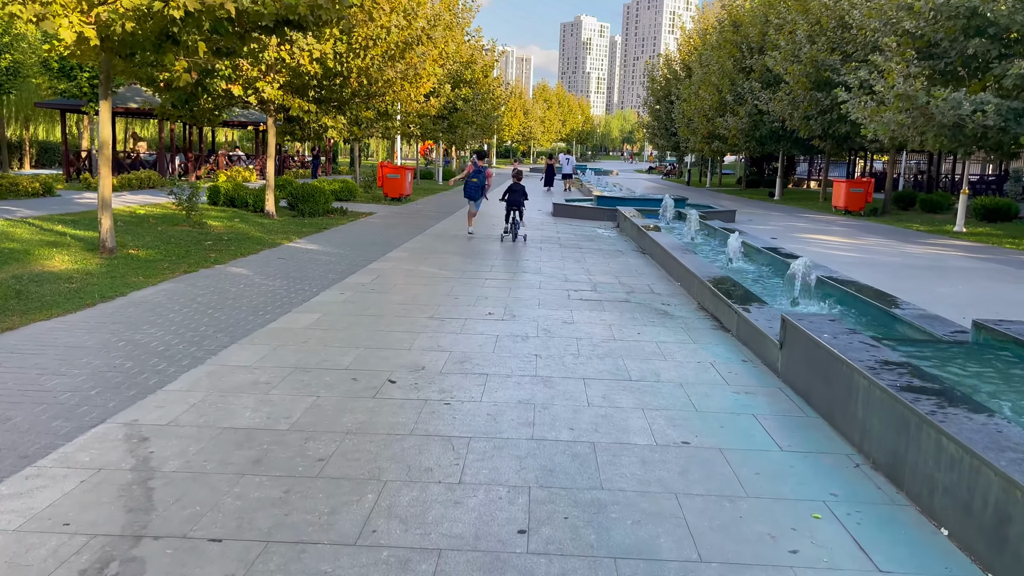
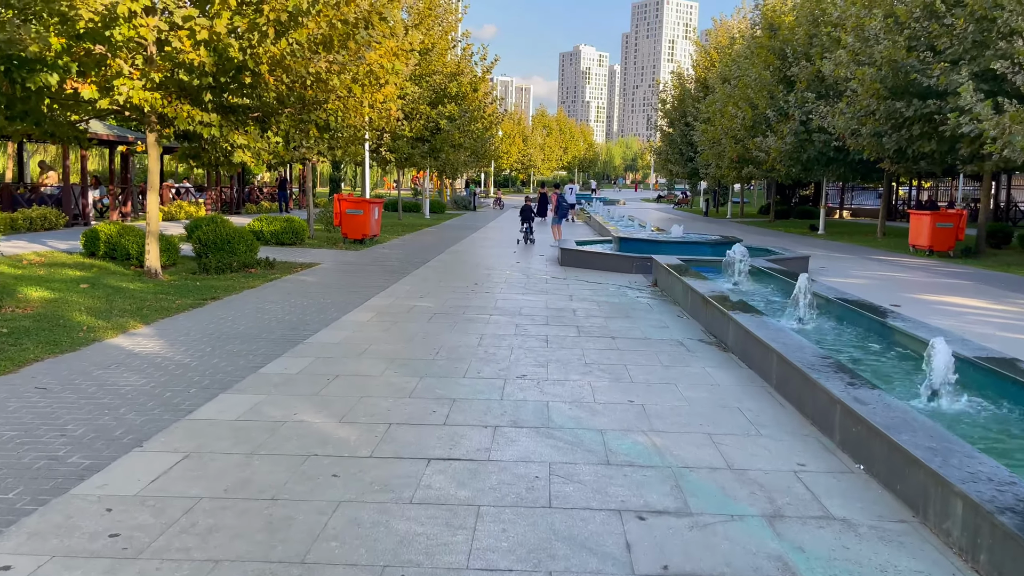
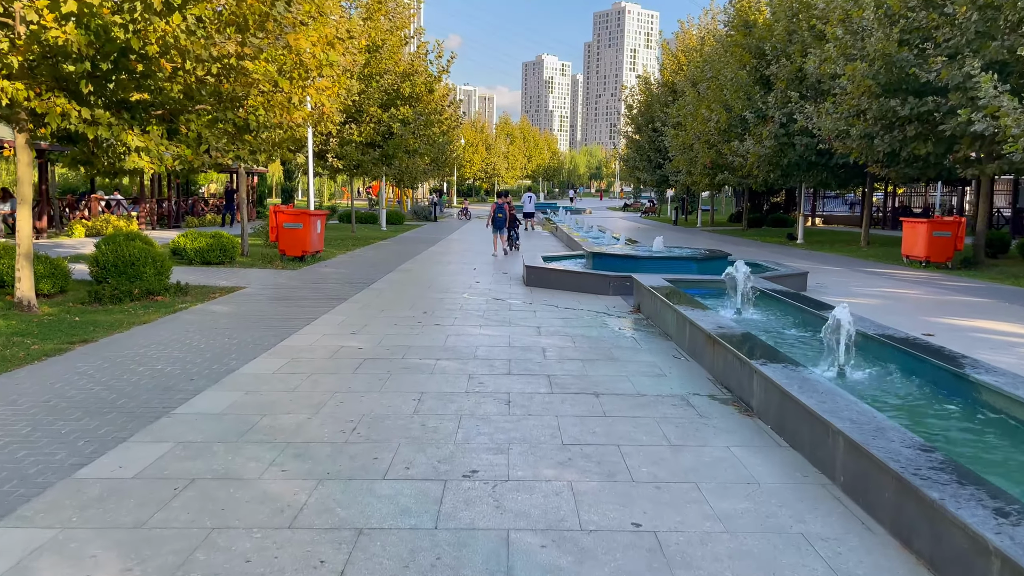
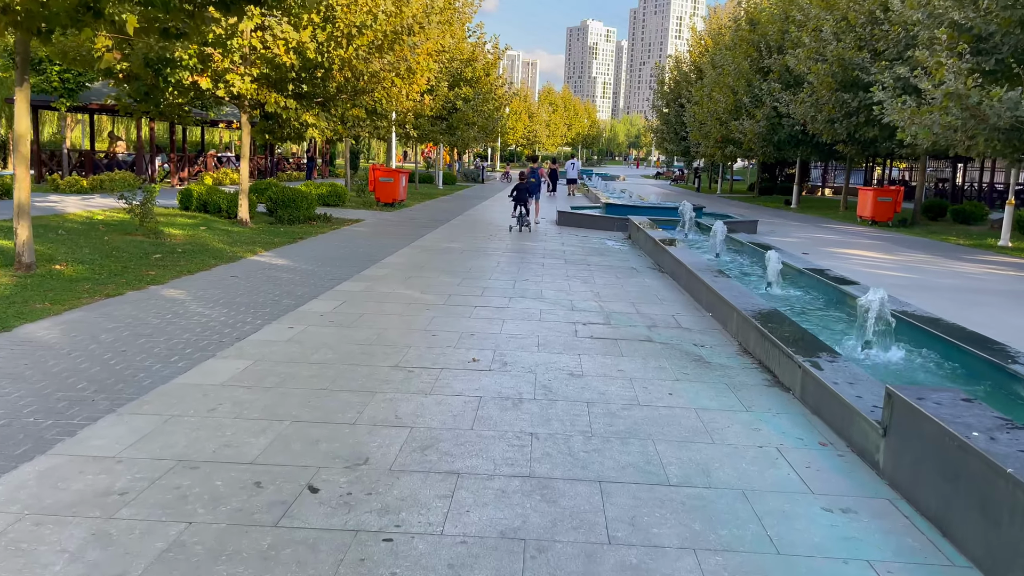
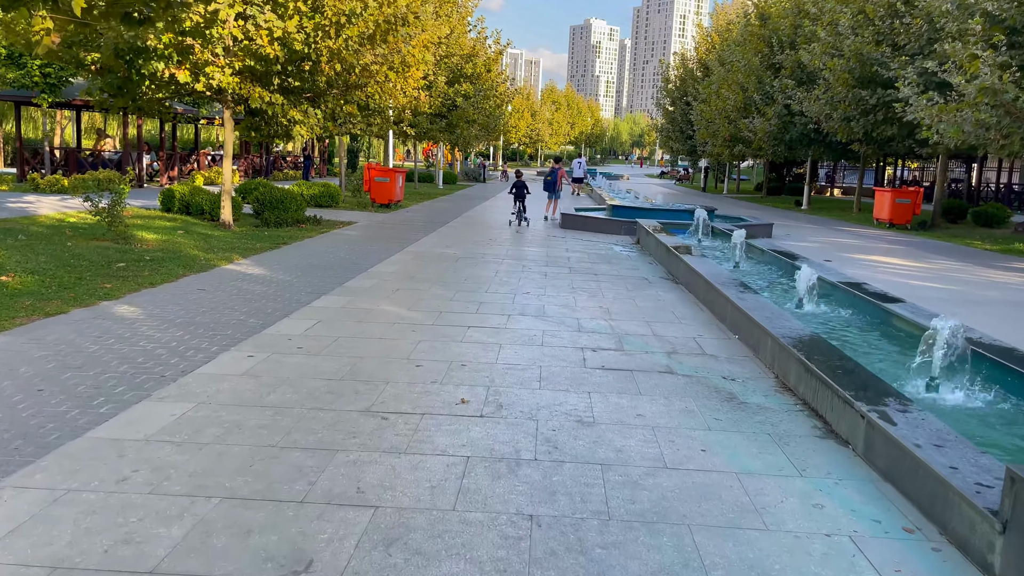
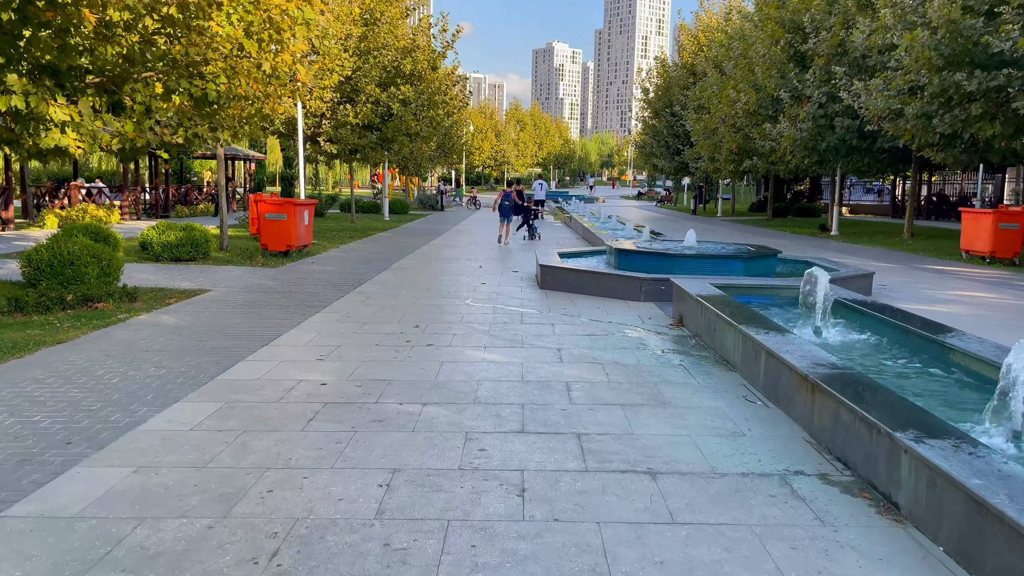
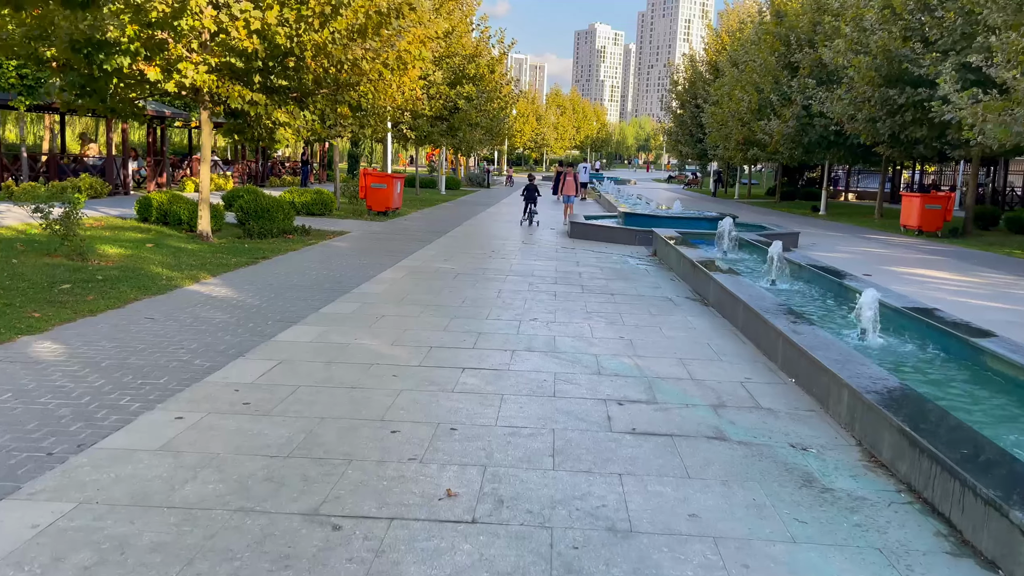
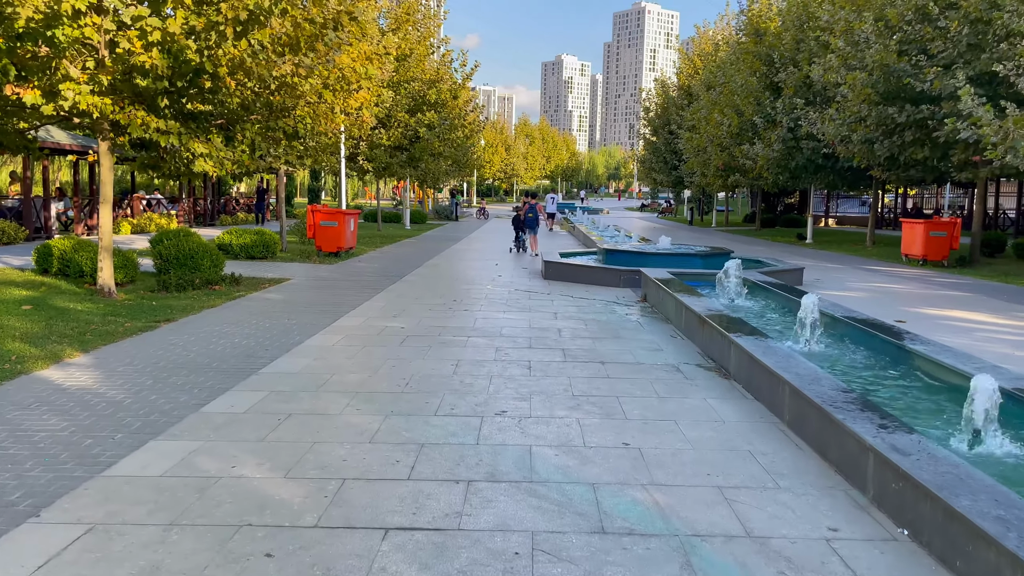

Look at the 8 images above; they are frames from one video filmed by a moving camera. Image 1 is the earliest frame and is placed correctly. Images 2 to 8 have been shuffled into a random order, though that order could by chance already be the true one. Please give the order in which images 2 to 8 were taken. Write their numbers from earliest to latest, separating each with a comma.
4, 5, 7, 2, 8, 3, 6
